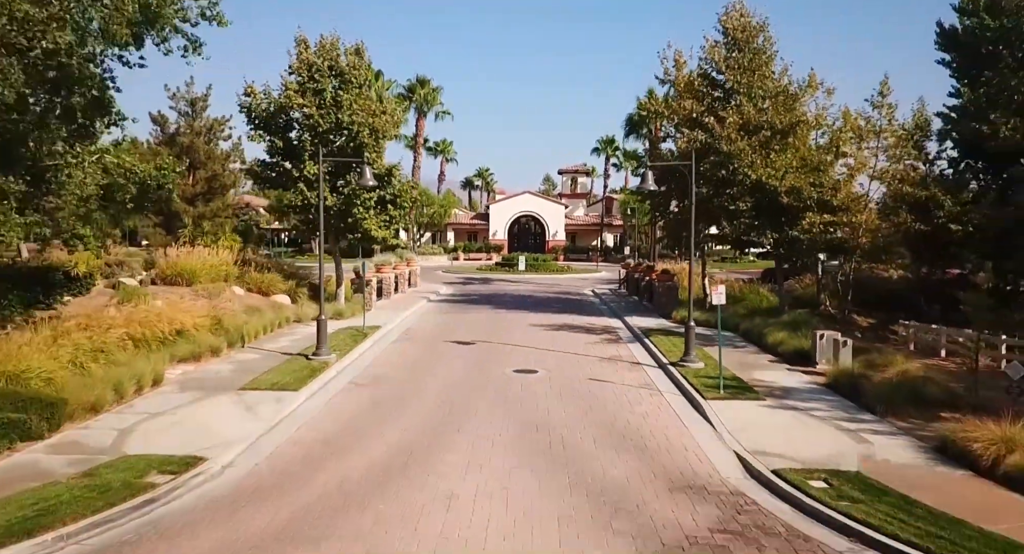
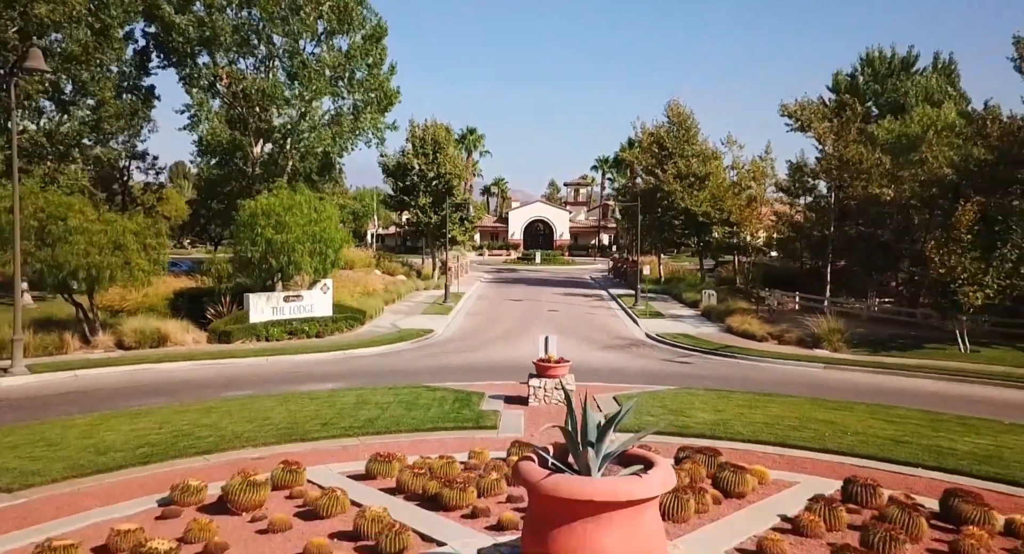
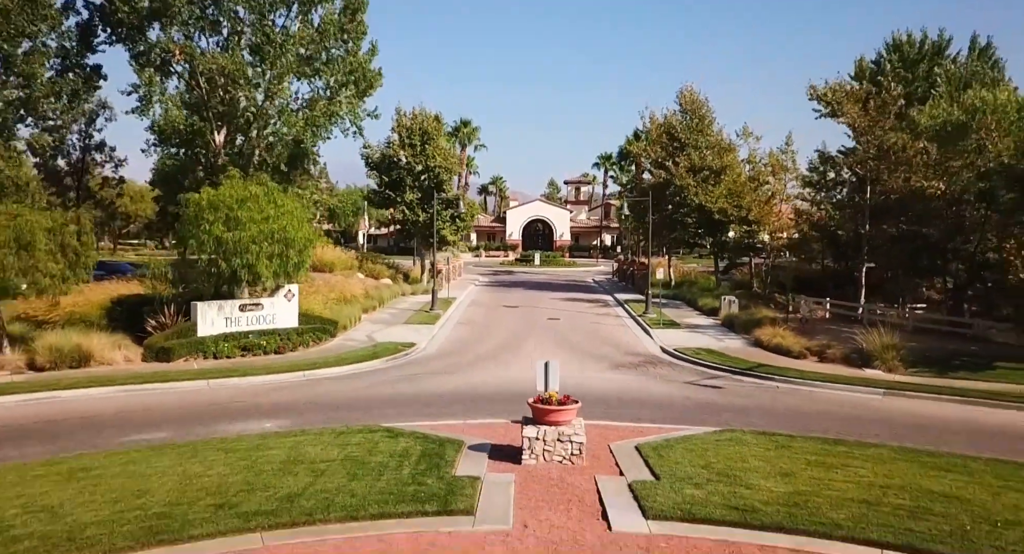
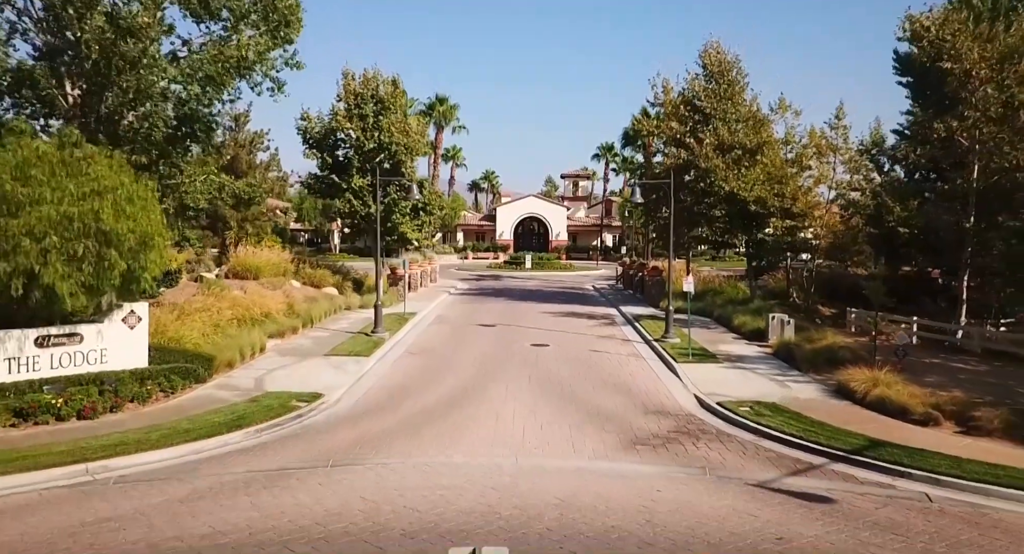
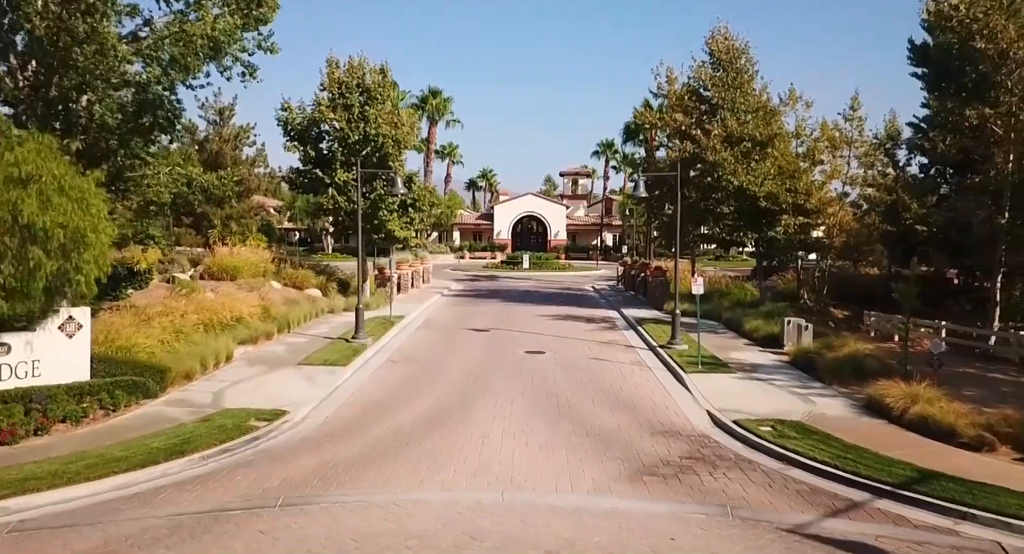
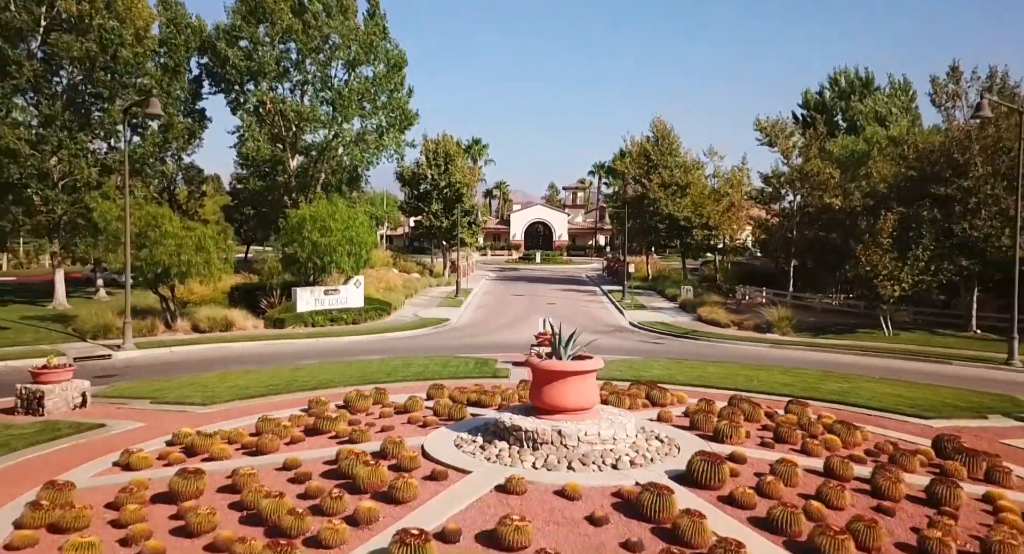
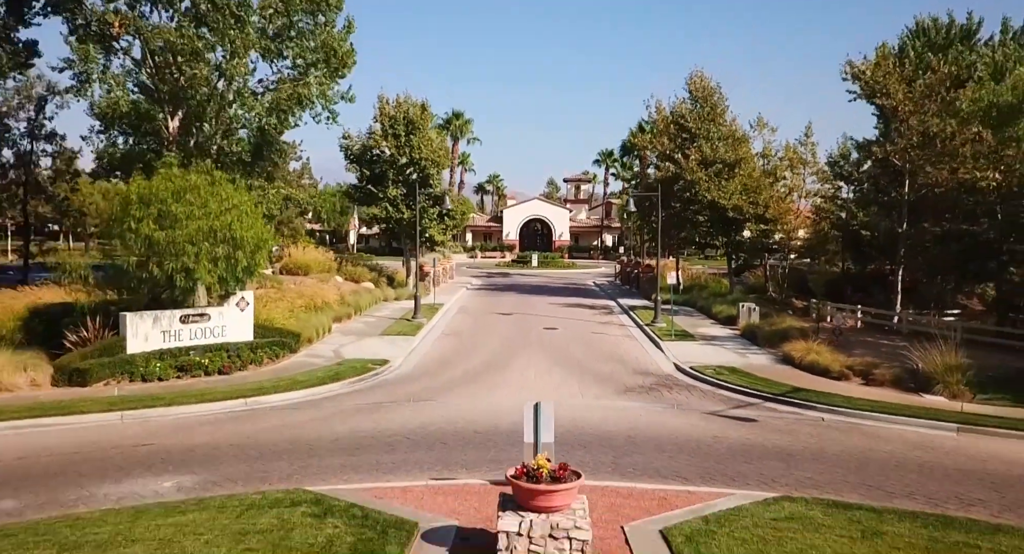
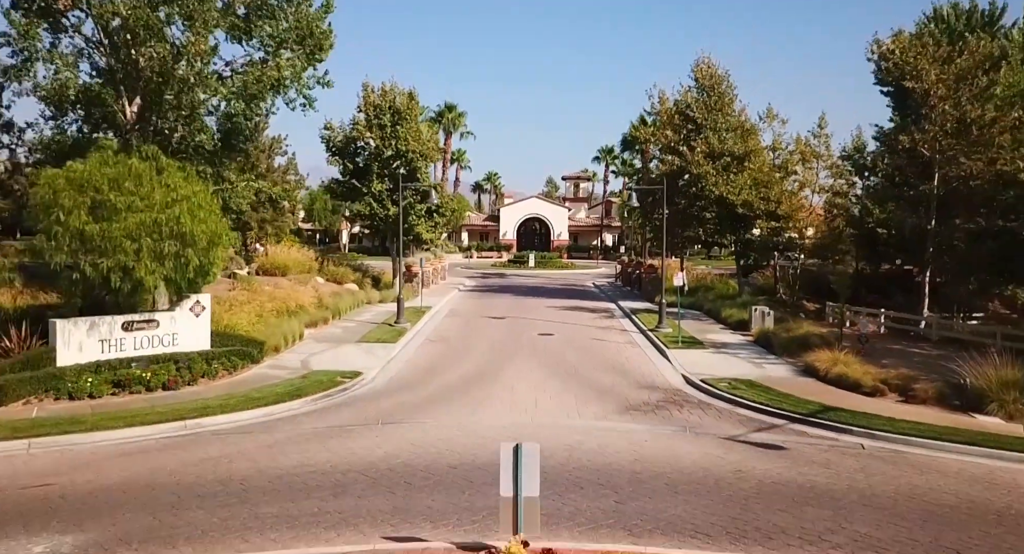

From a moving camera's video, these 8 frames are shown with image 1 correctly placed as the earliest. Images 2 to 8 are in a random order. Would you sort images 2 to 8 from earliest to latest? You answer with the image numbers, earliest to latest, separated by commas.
5, 4, 8, 7, 3, 2, 6
